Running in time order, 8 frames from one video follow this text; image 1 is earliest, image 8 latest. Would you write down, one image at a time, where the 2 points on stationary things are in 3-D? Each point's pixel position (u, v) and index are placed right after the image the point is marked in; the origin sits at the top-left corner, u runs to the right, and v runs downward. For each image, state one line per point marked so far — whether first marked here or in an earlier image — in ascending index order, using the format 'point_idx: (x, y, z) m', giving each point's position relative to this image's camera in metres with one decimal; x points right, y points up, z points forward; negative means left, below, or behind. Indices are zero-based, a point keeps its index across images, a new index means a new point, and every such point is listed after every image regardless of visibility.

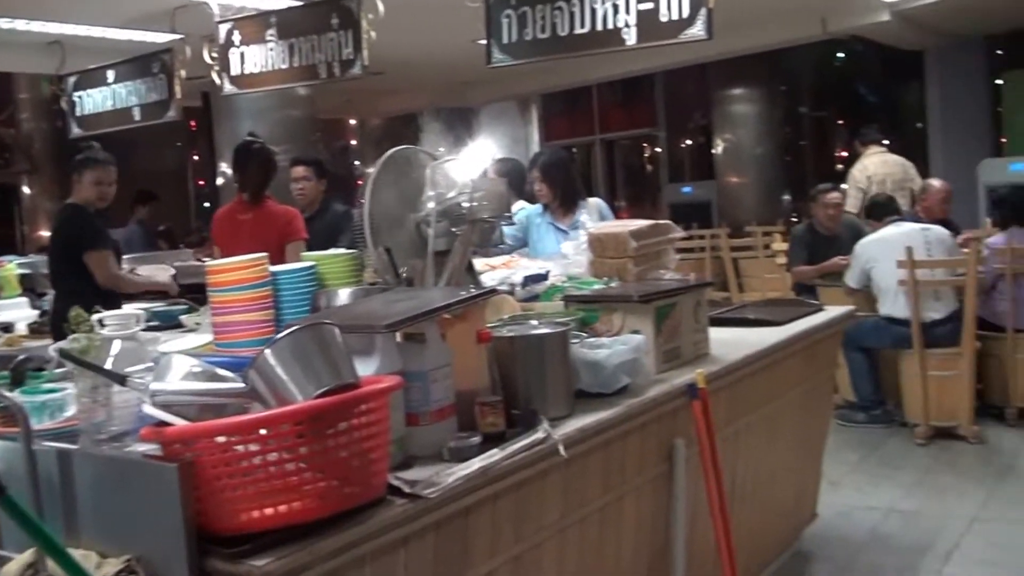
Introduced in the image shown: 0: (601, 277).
0: (+0.2, 0.0, +2.6) m
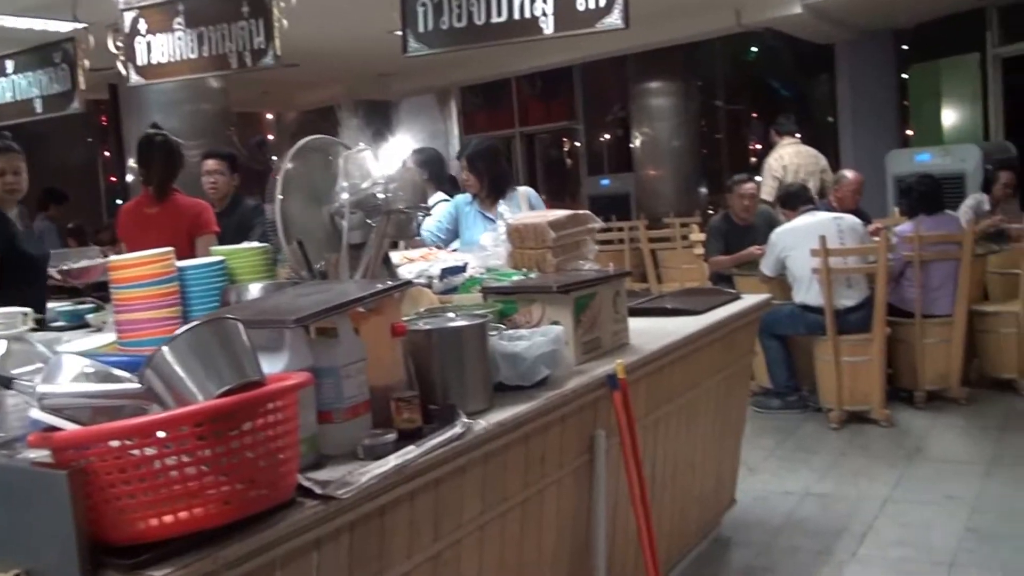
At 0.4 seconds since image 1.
0: (0.0, +0.1, +2.6) m
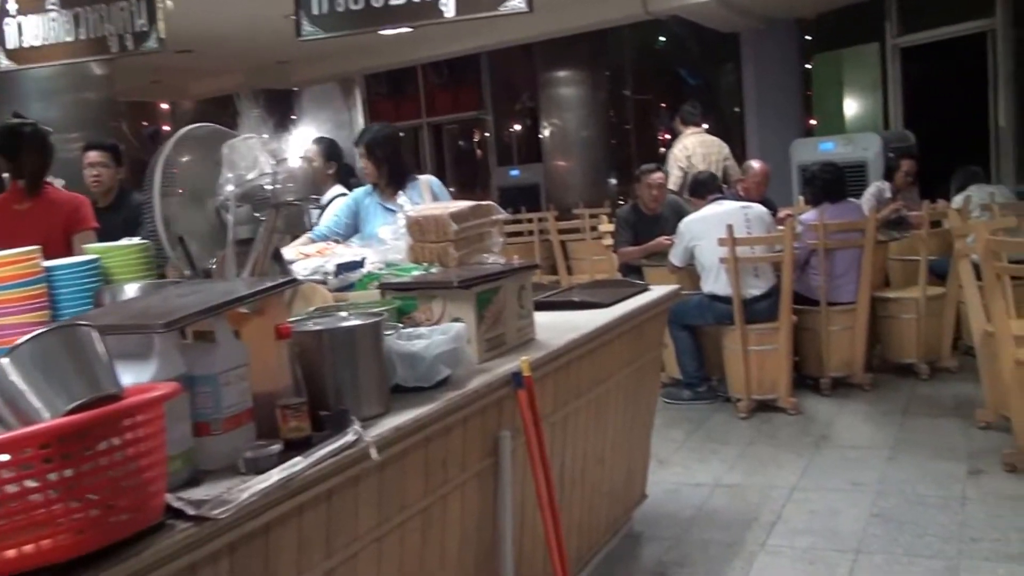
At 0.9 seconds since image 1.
0: (-0.2, +0.1, +2.5) m
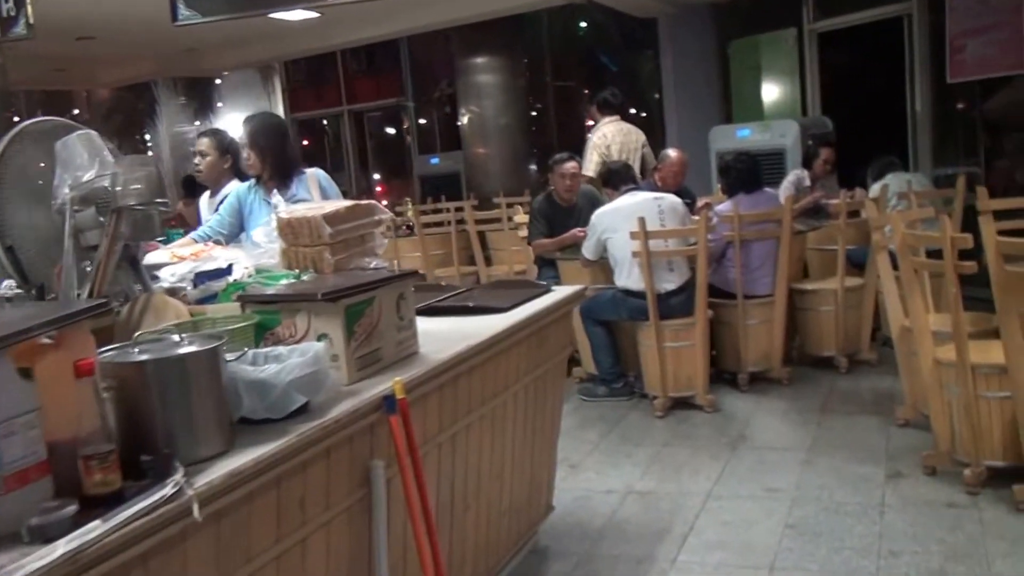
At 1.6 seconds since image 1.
0: (-0.5, 0.0, +2.3) m
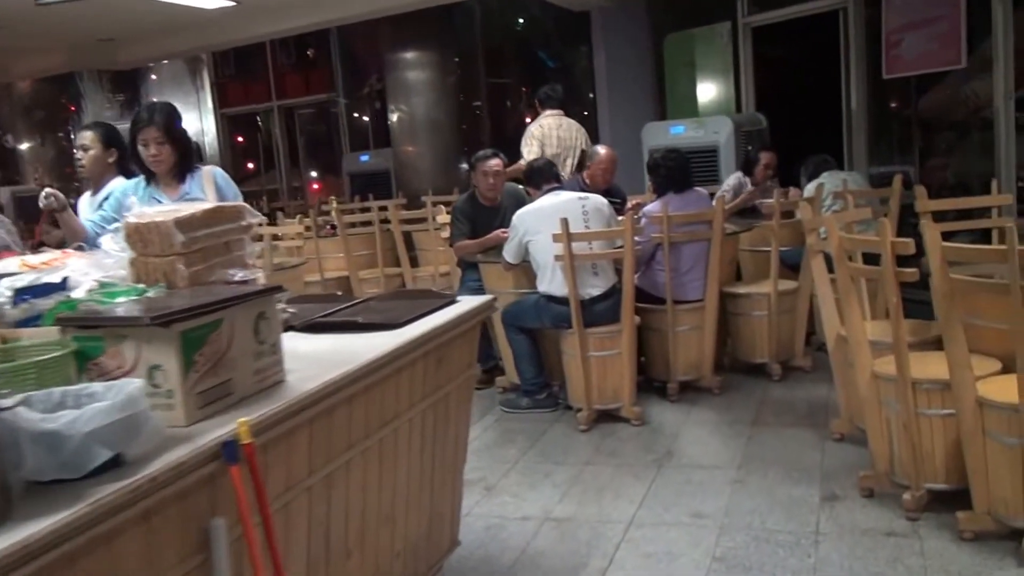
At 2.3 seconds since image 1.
0: (-0.7, 0.0, +1.9) m
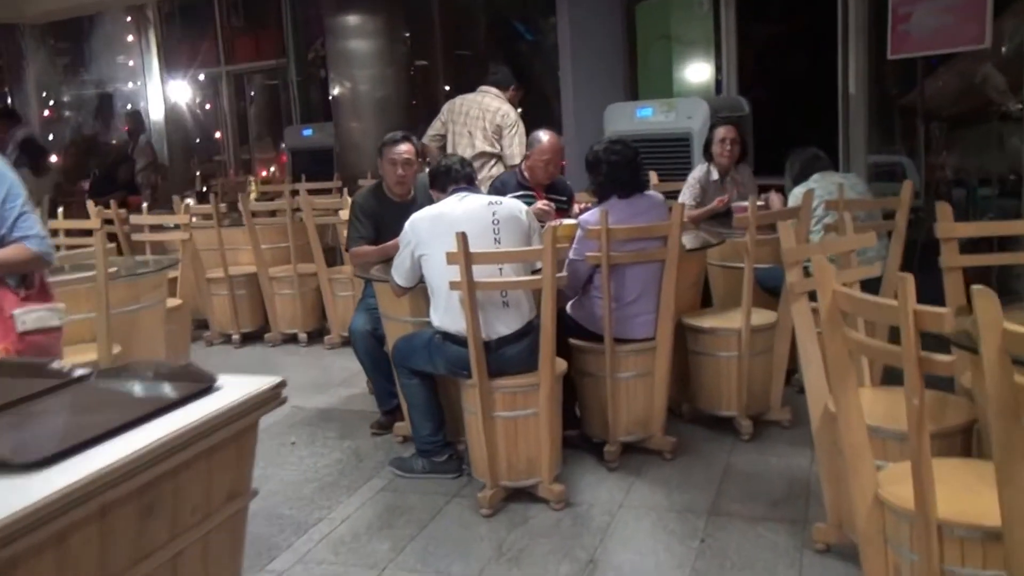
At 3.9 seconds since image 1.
0: (-1.1, -0.1, +1.0) m
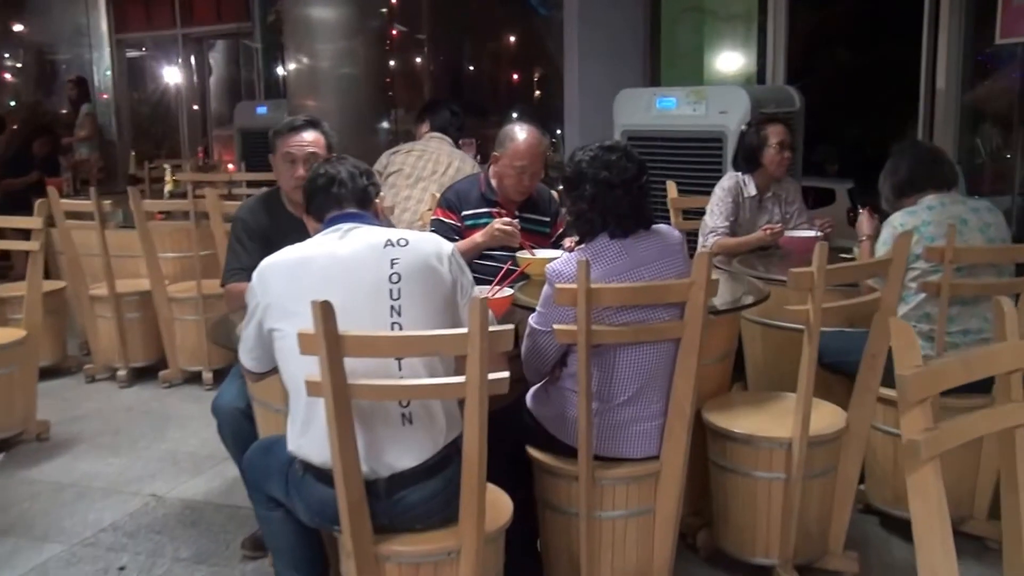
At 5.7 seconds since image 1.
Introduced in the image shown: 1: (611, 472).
0: (-1.3, -0.3, -0.2) m
1: (+0.2, -0.4, +2.0) m
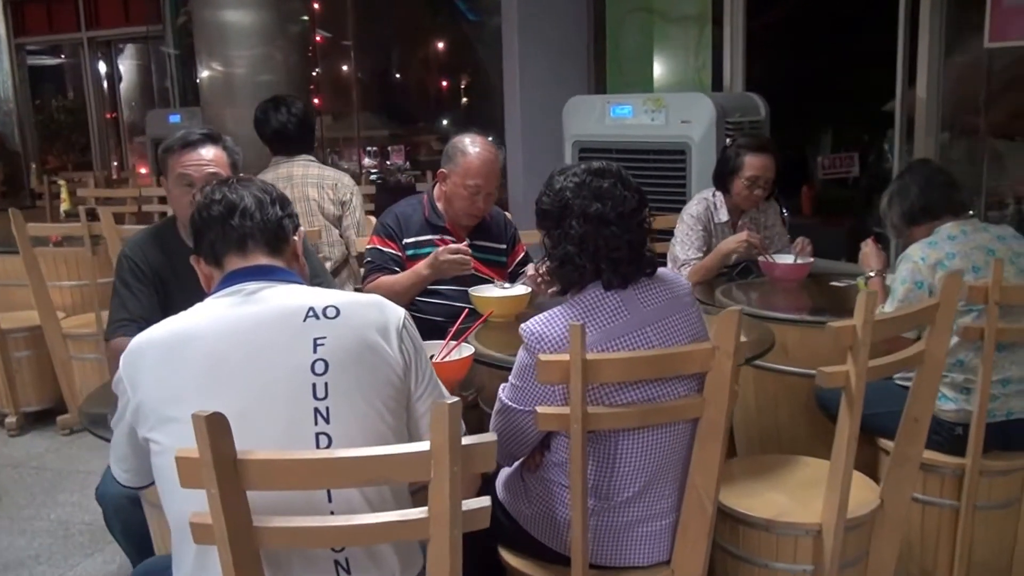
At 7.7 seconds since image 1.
0: (-1.2, -0.4, -0.8) m
1: (+0.2, -0.5, +1.6) m
